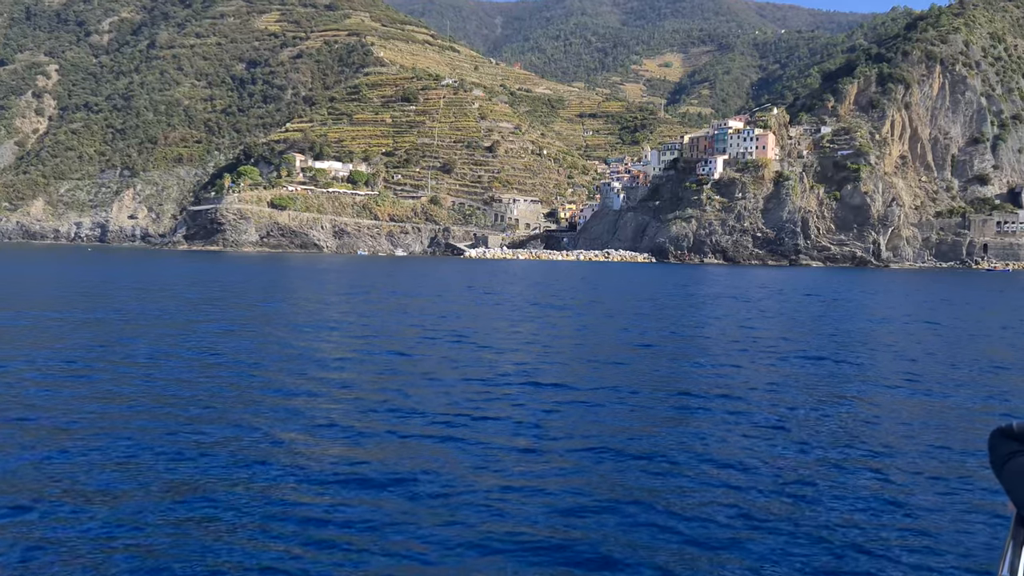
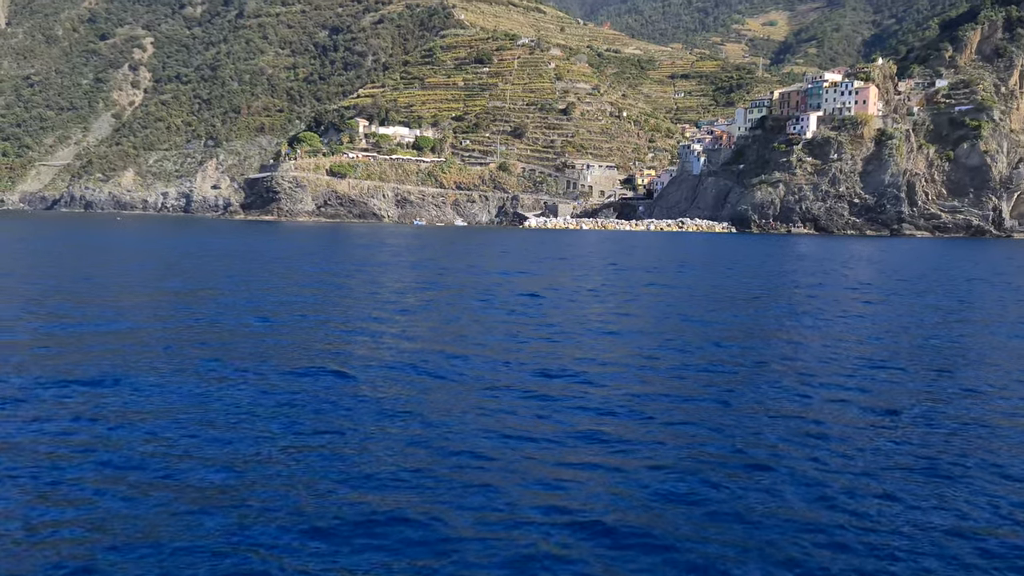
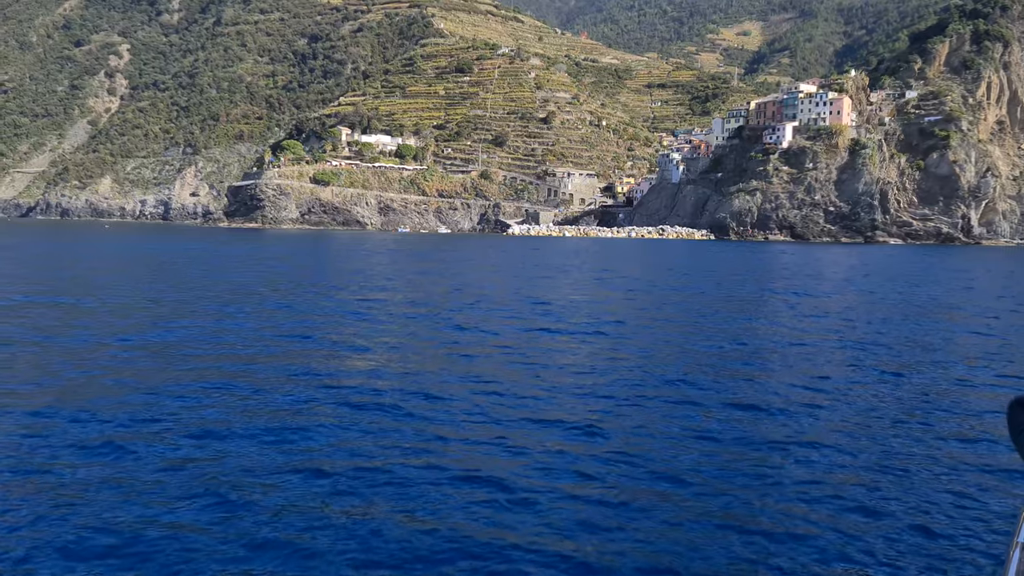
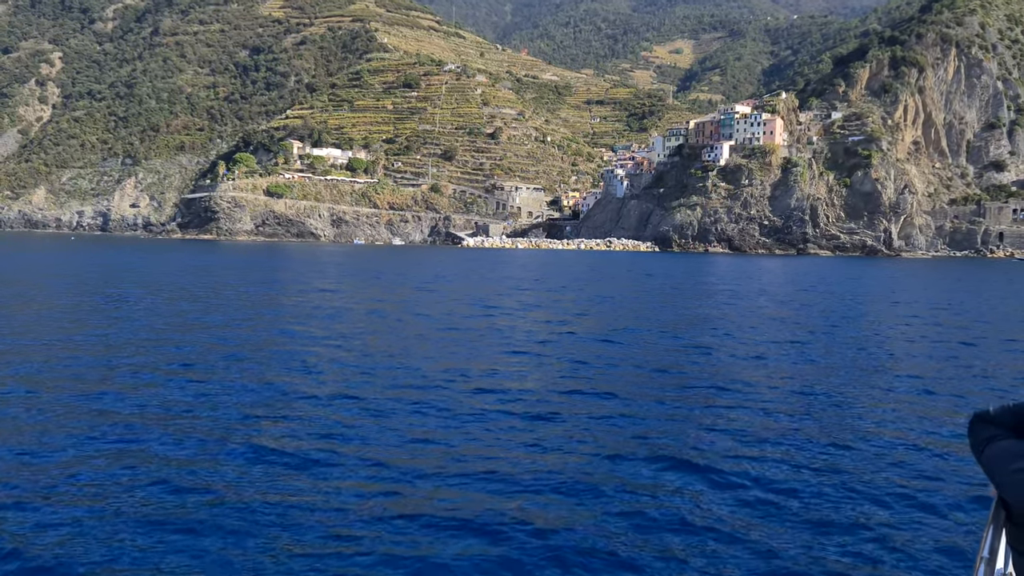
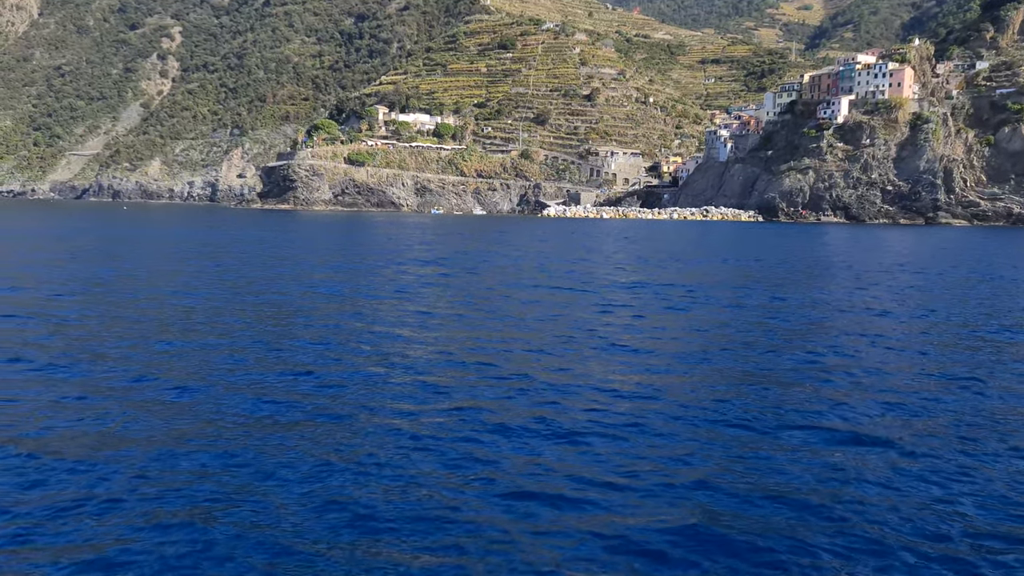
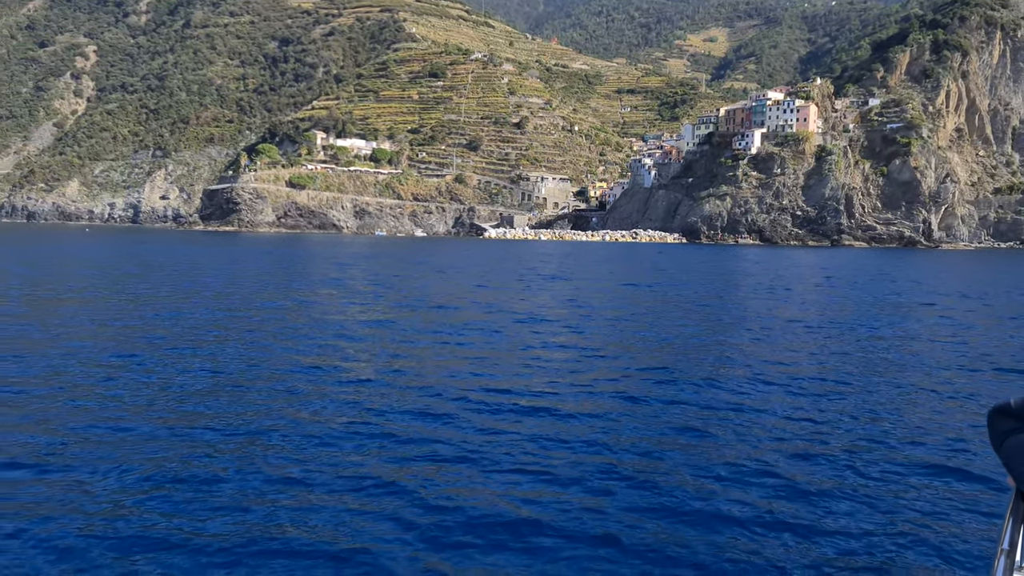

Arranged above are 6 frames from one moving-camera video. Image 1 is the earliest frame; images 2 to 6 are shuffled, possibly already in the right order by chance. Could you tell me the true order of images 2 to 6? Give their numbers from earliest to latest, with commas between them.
4, 6, 3, 2, 5
